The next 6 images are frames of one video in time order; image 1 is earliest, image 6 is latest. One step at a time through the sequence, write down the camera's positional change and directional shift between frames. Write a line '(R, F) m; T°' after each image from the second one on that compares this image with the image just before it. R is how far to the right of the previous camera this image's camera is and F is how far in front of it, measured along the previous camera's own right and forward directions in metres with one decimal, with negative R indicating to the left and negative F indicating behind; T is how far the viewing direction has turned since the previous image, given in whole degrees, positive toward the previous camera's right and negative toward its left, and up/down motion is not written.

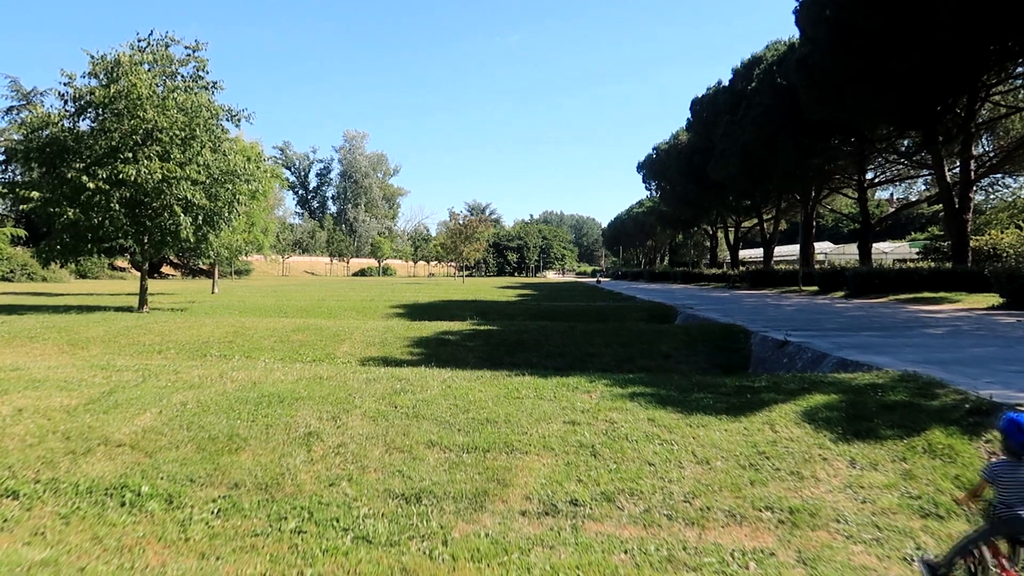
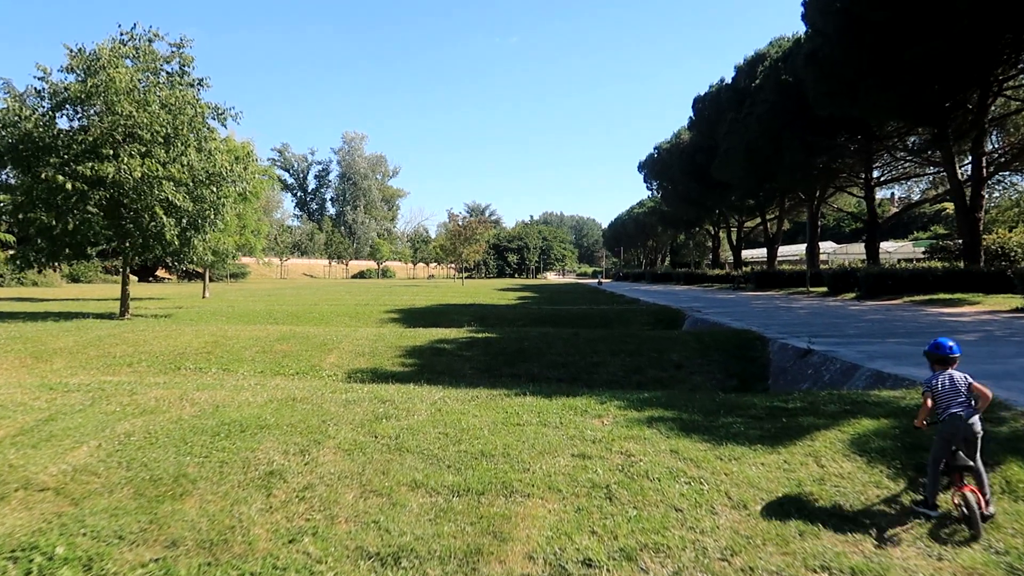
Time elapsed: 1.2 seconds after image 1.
(0.0, +1.0) m; 0°
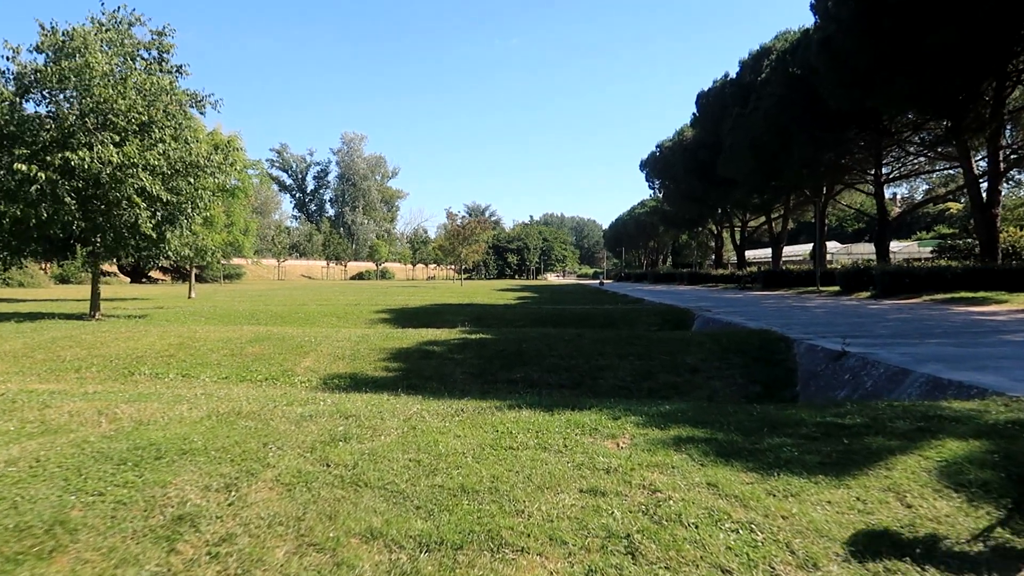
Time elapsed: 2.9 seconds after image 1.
(+0.1, +1.4) m; 0°
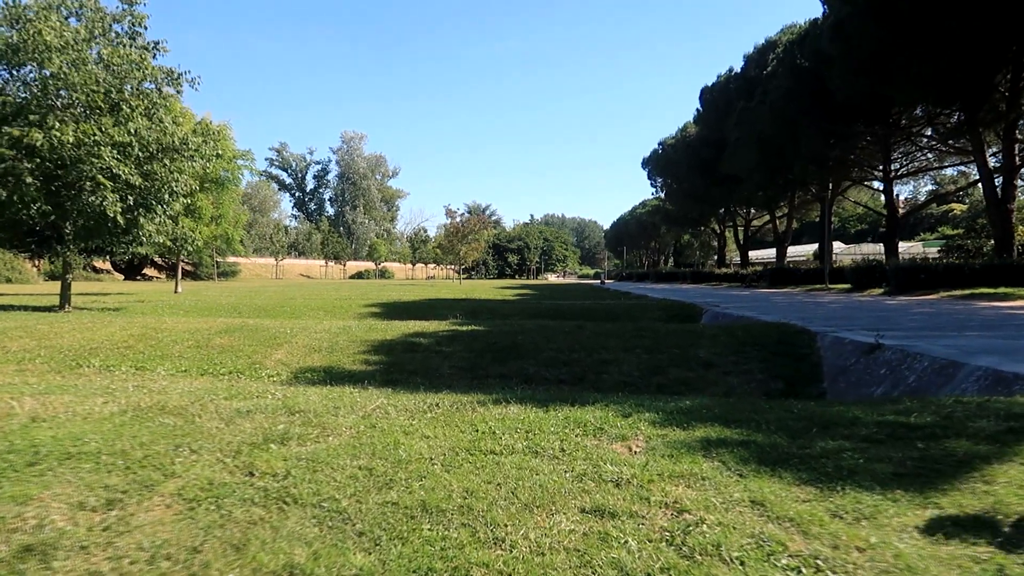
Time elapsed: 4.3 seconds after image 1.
(+0.1, +1.2) m; 0°
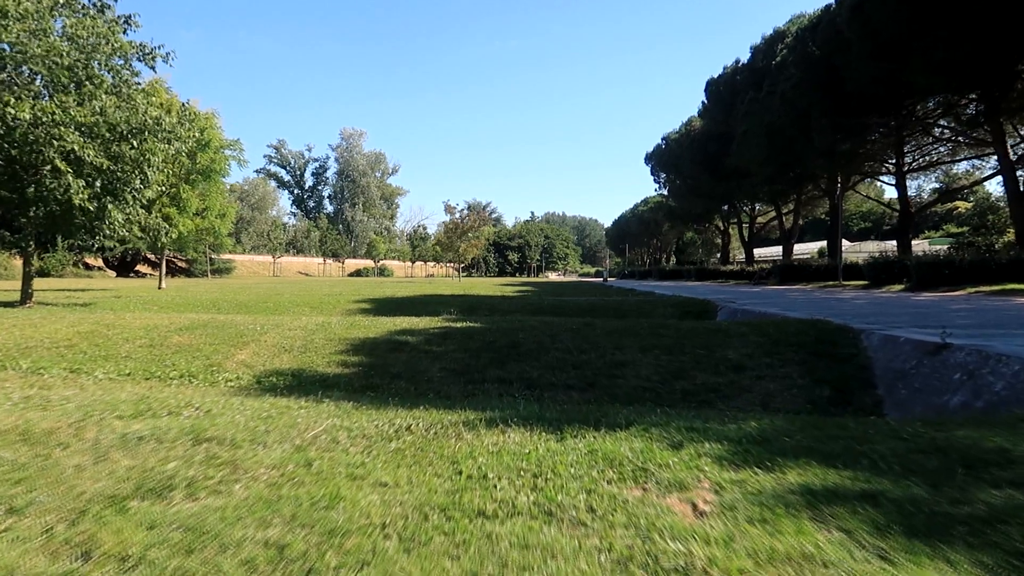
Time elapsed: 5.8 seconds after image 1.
(0.0, +1.5) m; 0°
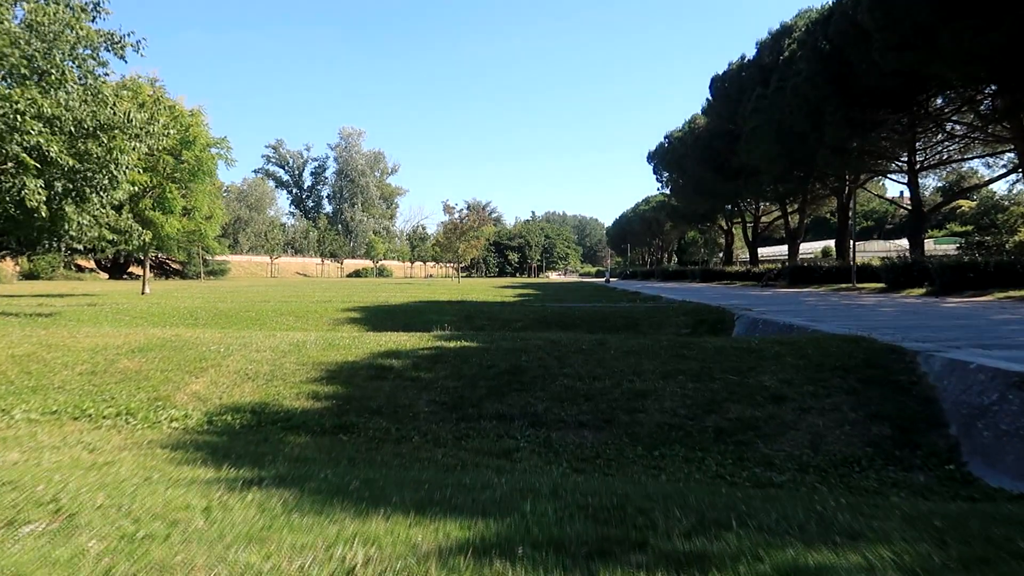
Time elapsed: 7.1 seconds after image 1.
(0.0, +1.4) m; 0°
